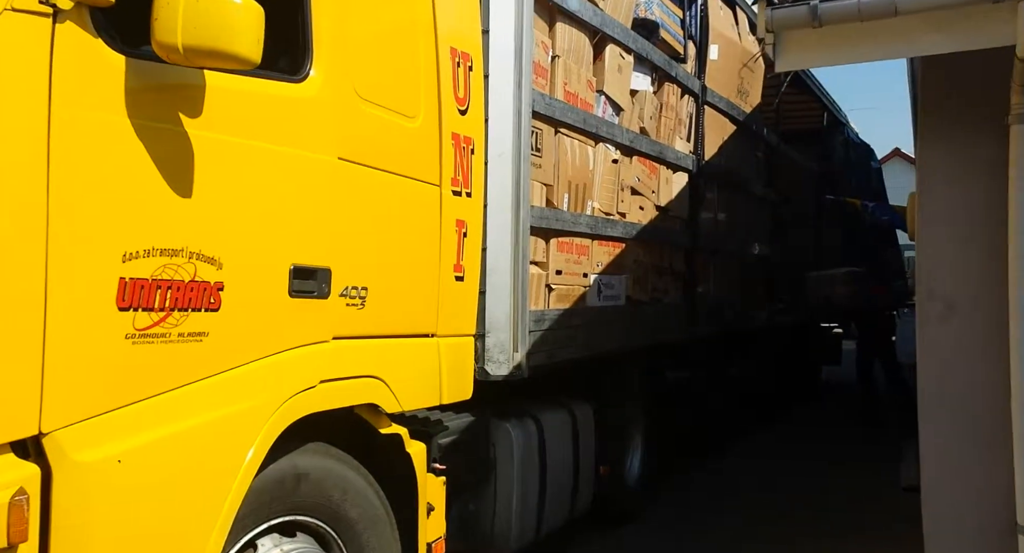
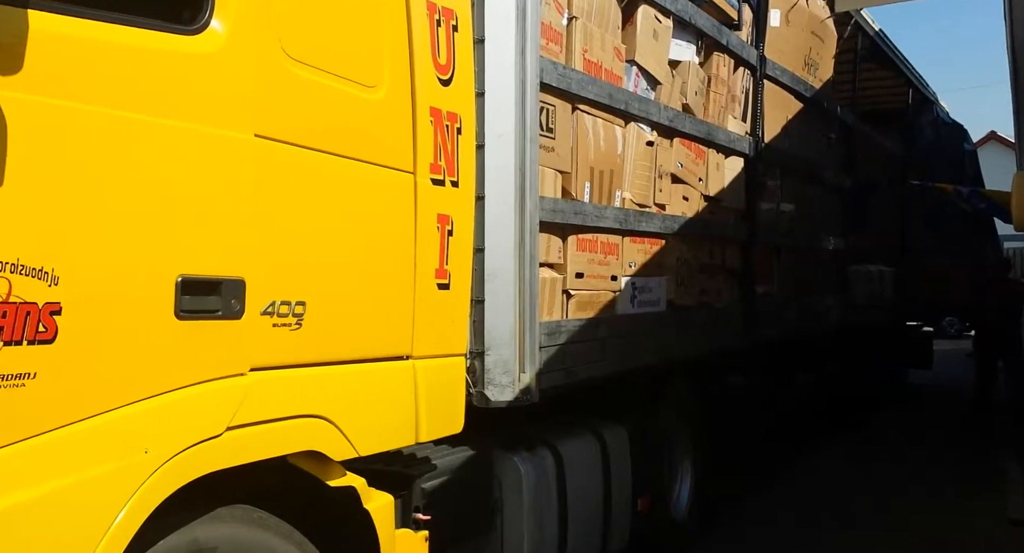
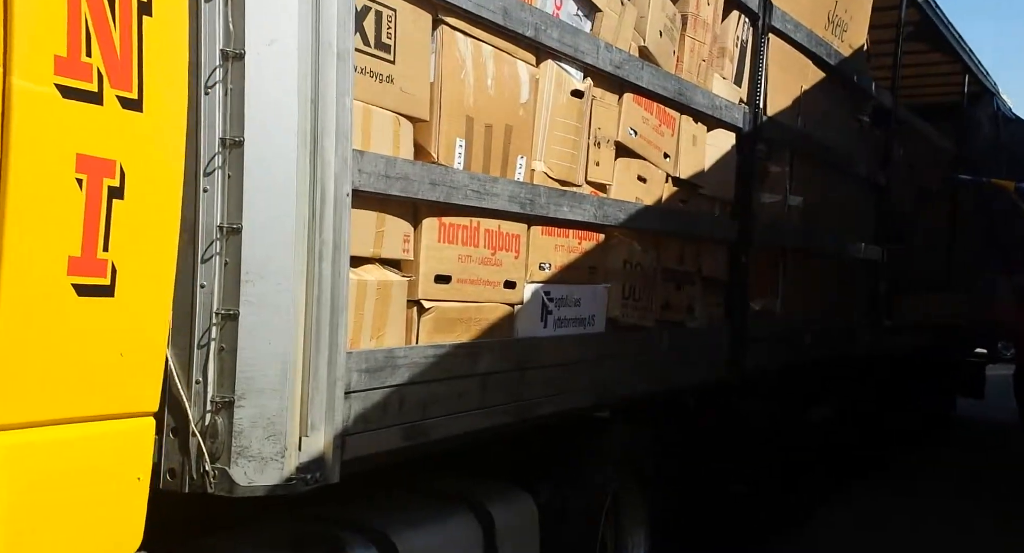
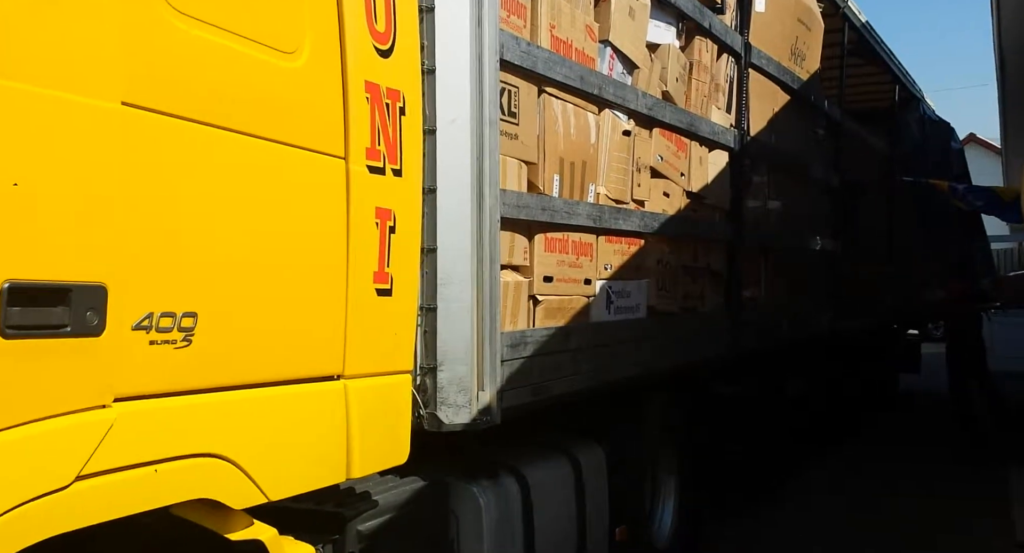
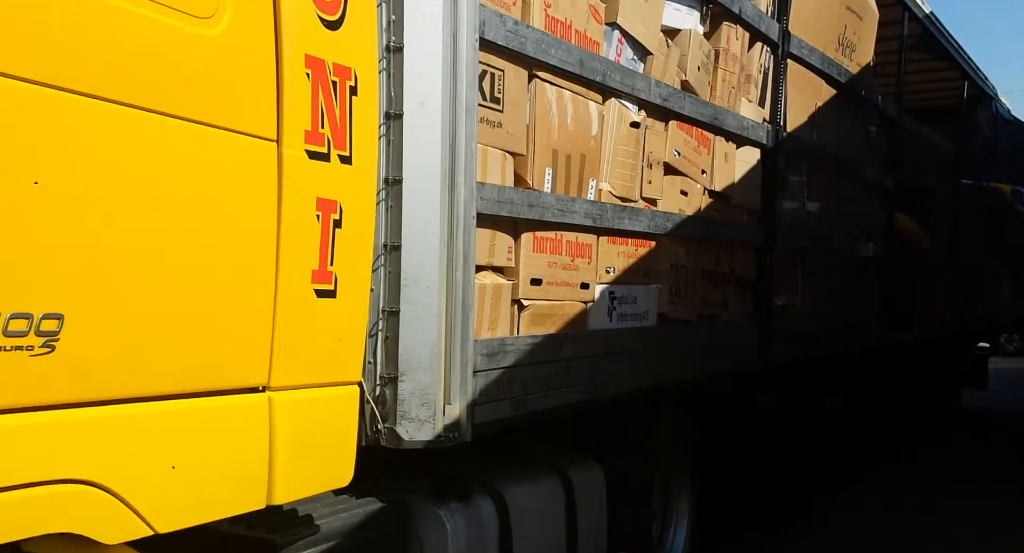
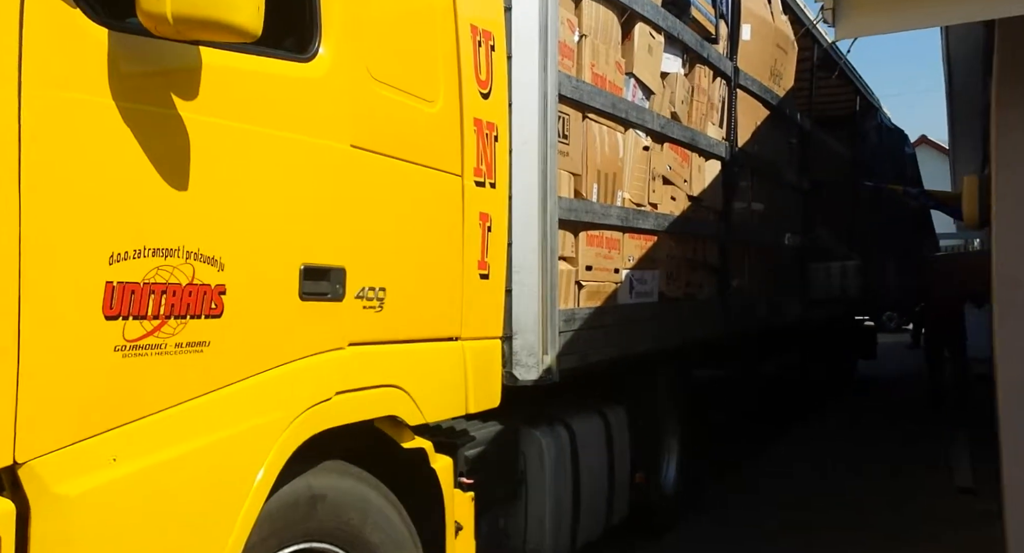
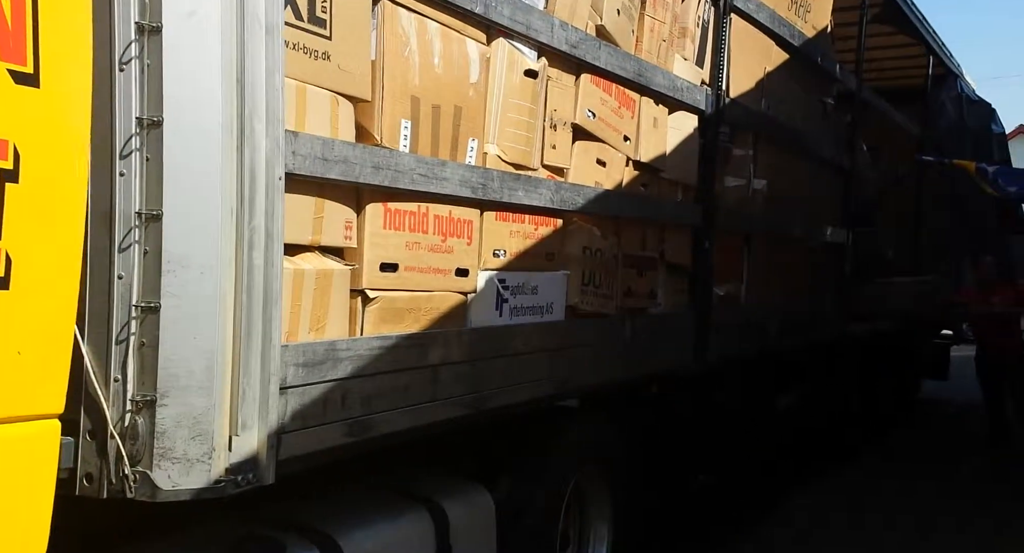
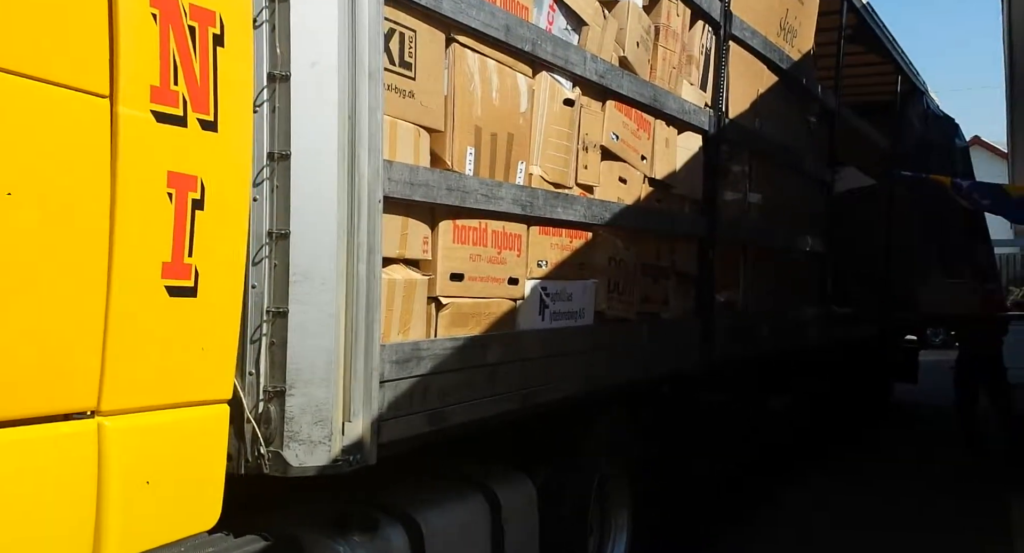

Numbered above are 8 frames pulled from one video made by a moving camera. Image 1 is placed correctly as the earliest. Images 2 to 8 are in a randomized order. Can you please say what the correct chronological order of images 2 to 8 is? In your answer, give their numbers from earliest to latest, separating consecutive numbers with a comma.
6, 2, 4, 5, 8, 3, 7
